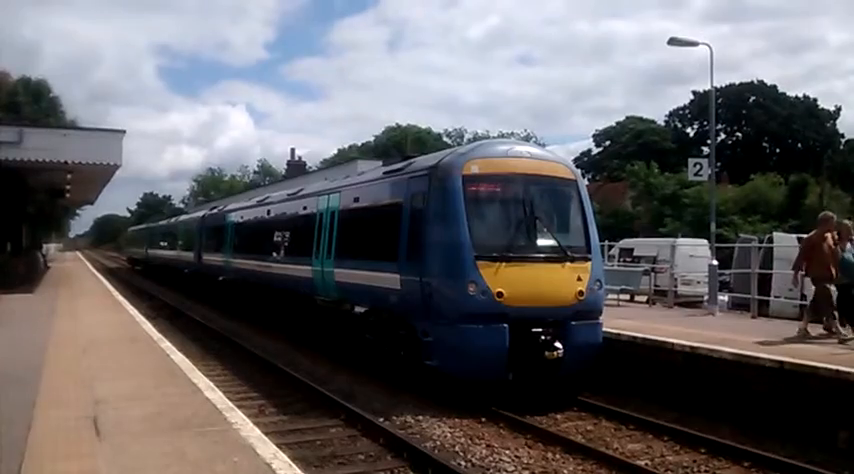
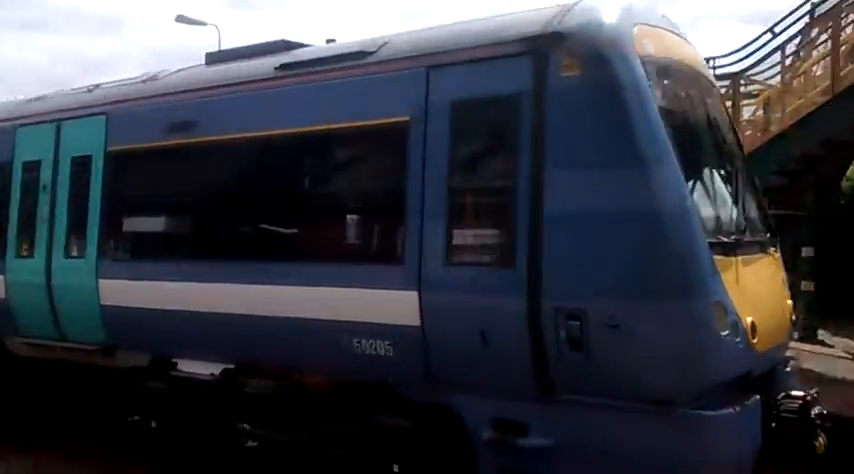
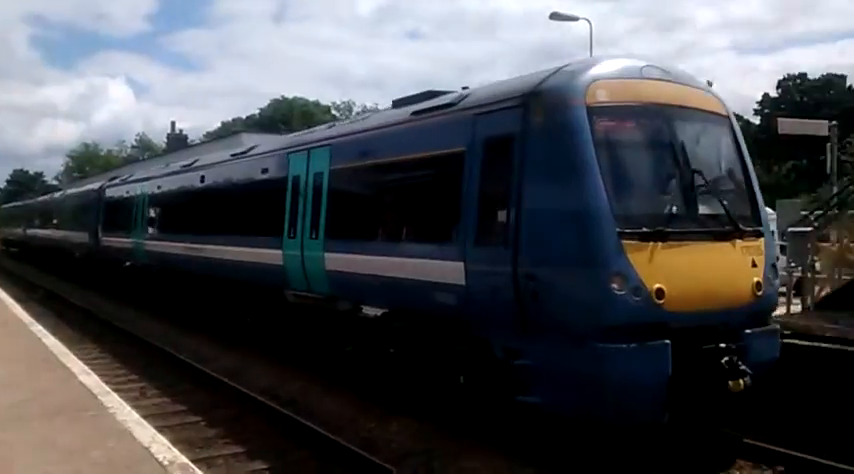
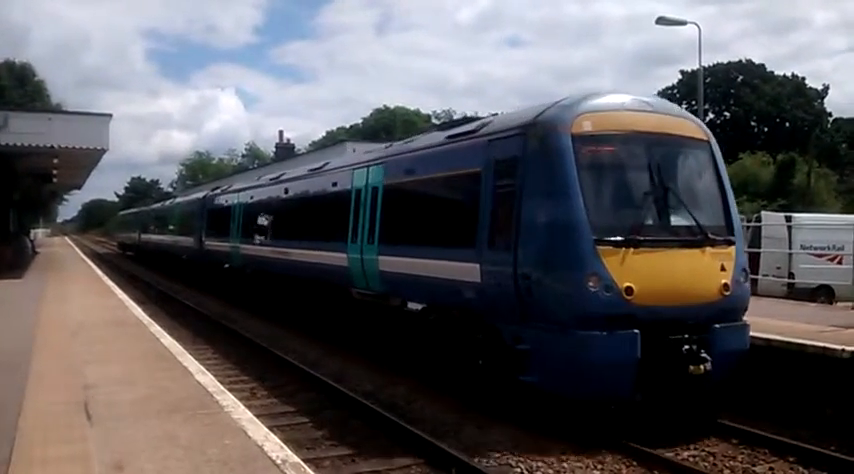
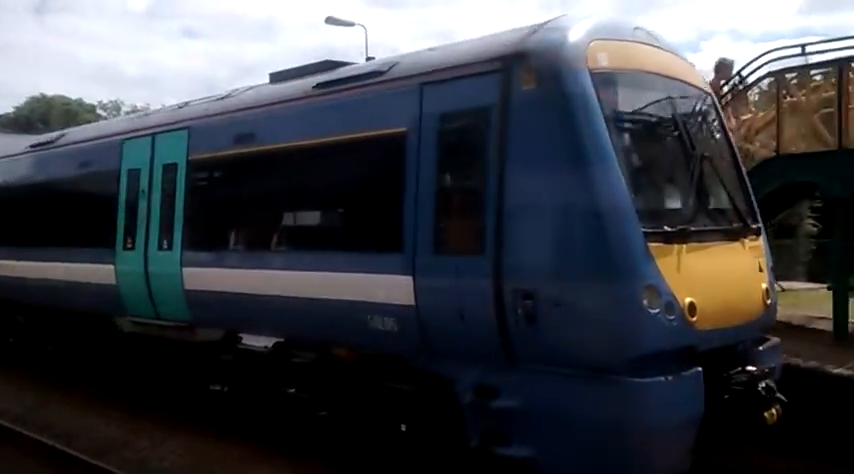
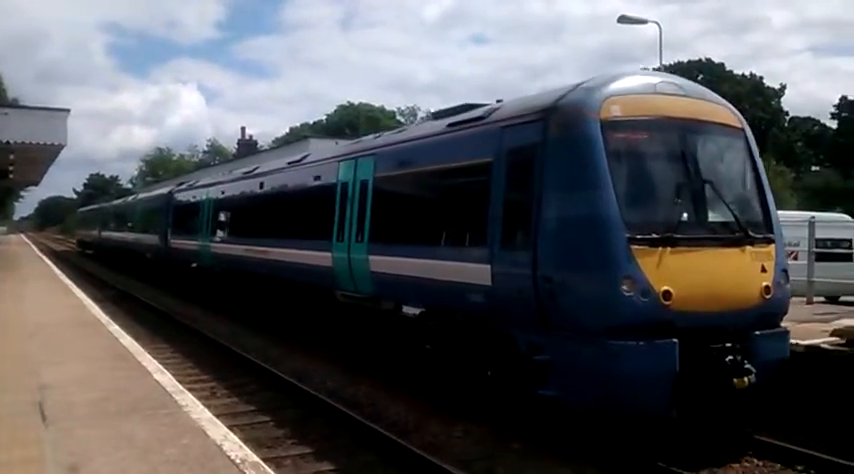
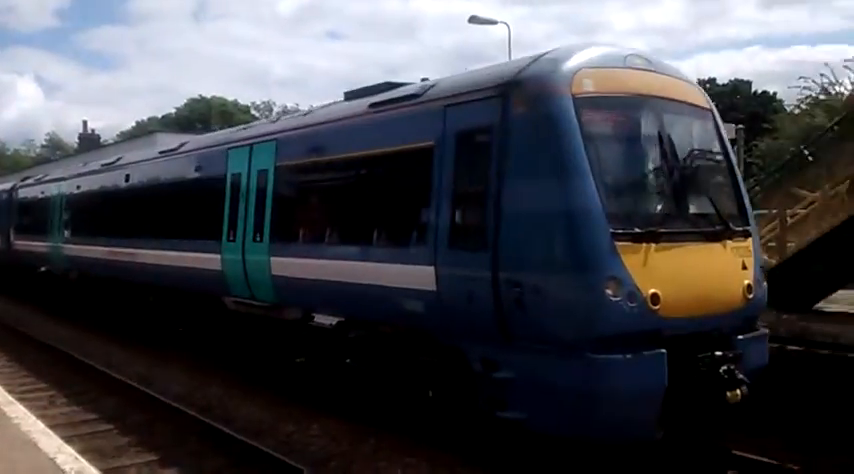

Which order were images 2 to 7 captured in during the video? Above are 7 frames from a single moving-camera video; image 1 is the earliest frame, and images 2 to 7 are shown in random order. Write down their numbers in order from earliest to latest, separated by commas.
4, 6, 3, 7, 5, 2
